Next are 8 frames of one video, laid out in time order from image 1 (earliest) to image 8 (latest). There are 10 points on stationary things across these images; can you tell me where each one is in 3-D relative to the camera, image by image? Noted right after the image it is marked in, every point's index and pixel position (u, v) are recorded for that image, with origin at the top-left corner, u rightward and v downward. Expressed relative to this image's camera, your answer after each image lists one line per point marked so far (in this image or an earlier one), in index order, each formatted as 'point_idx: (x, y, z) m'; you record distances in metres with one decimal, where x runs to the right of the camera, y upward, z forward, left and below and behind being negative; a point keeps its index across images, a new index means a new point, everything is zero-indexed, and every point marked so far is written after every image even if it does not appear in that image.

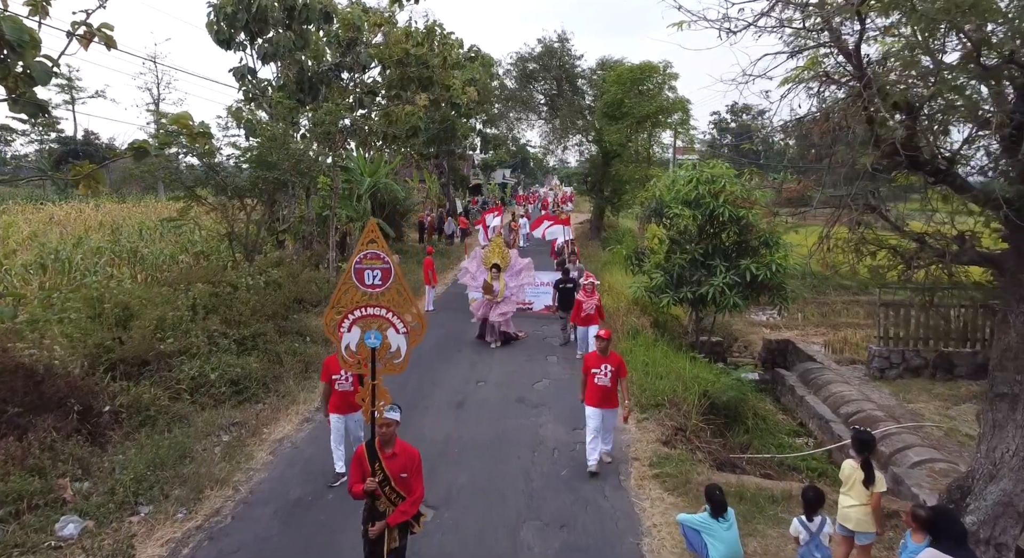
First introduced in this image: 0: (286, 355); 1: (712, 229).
0: (-3.2, -1.1, +8.7) m
1: (+3.4, +0.9, +10.6) m
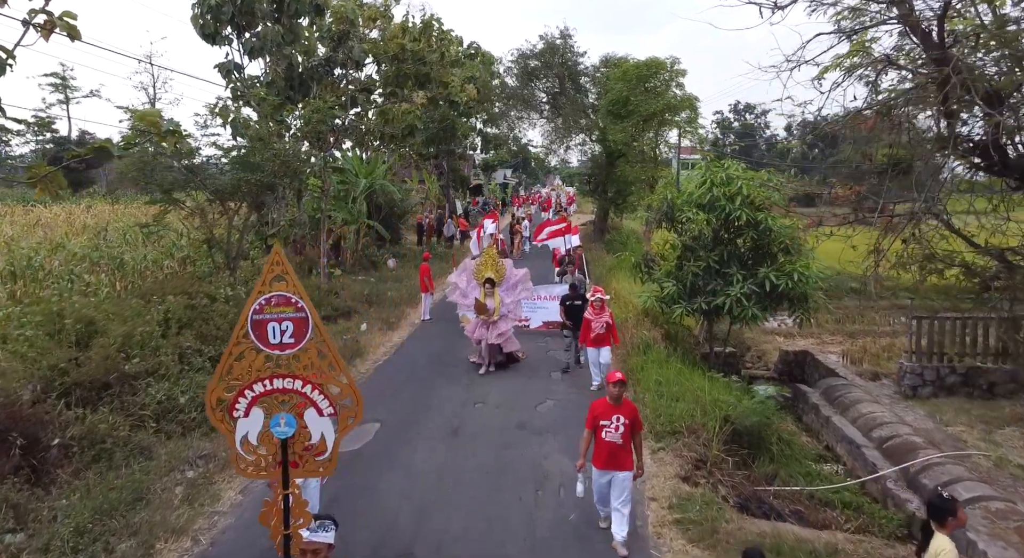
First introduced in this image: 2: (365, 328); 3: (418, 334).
0: (-3.2, -1.3, +8.0) m
1: (+3.4, +0.7, +9.9) m
2: (-2.7, -0.9, +11.3) m
3: (-1.7, -1.0, +11.4) m
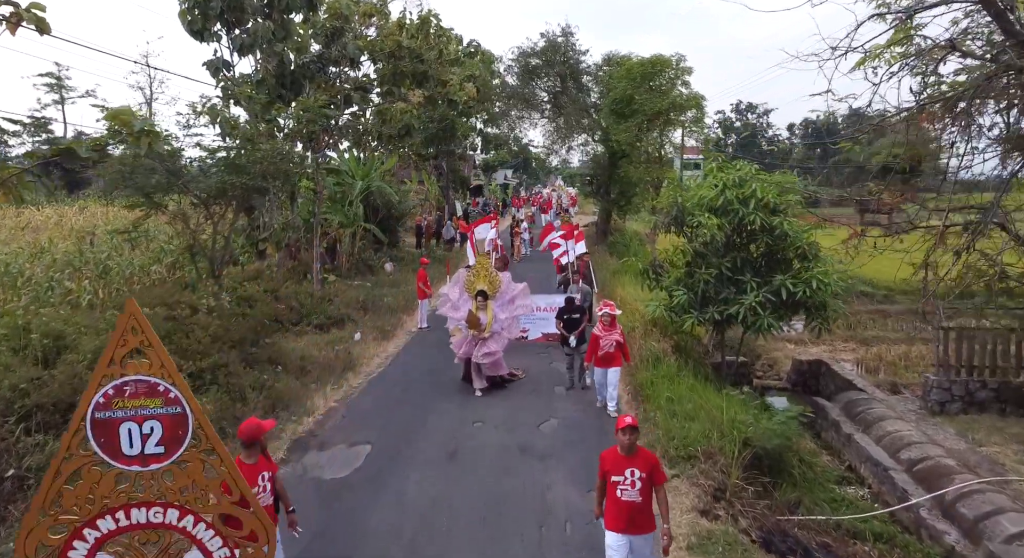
0: (-3.2, -1.4, +7.5) m
1: (+3.5, +0.6, +9.3) m
2: (-2.7, -1.1, +10.8) m
3: (-1.7, -1.2, +10.9) m
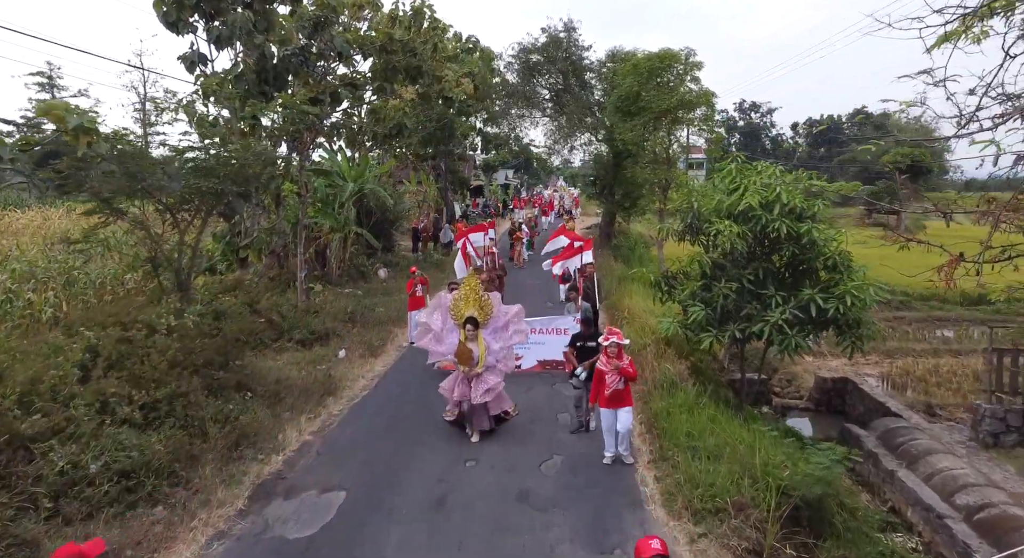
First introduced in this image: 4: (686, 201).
0: (-3.2, -1.6, +6.6) m
1: (+3.4, +0.4, +8.4) m
2: (-2.7, -1.2, +9.9) m
3: (-1.7, -1.4, +10.0) m
4: (+2.6, +1.1, +9.0) m
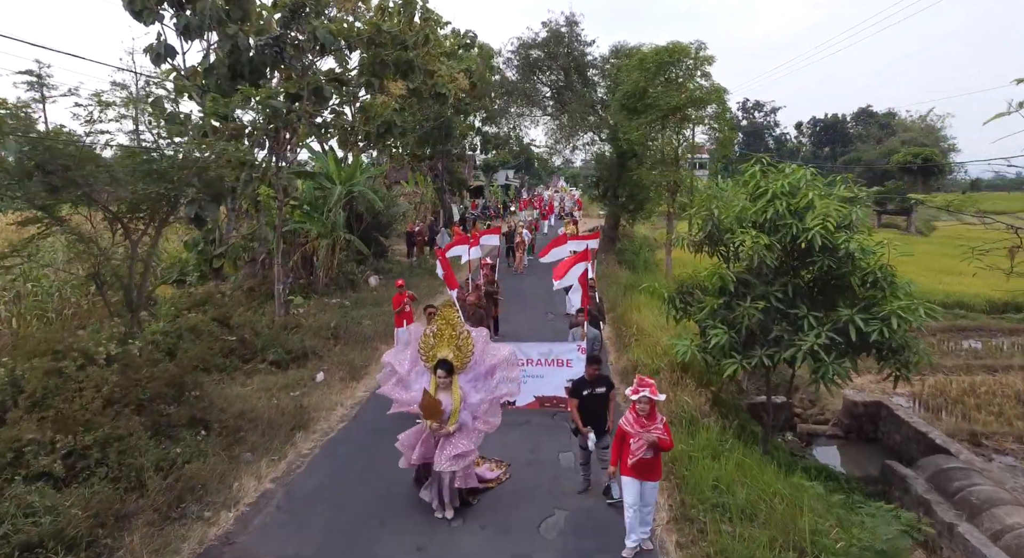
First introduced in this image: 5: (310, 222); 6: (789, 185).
0: (-3.2, -1.8, +5.6) m
1: (+3.4, +0.2, +7.4) m
2: (-2.7, -1.5, +8.9) m
3: (-1.8, -1.6, +9.0) m
4: (+2.5, +0.9, +8.0) m
5: (-4.7, +1.3, +14.3) m
6: (+3.3, +1.1, +7.4) m
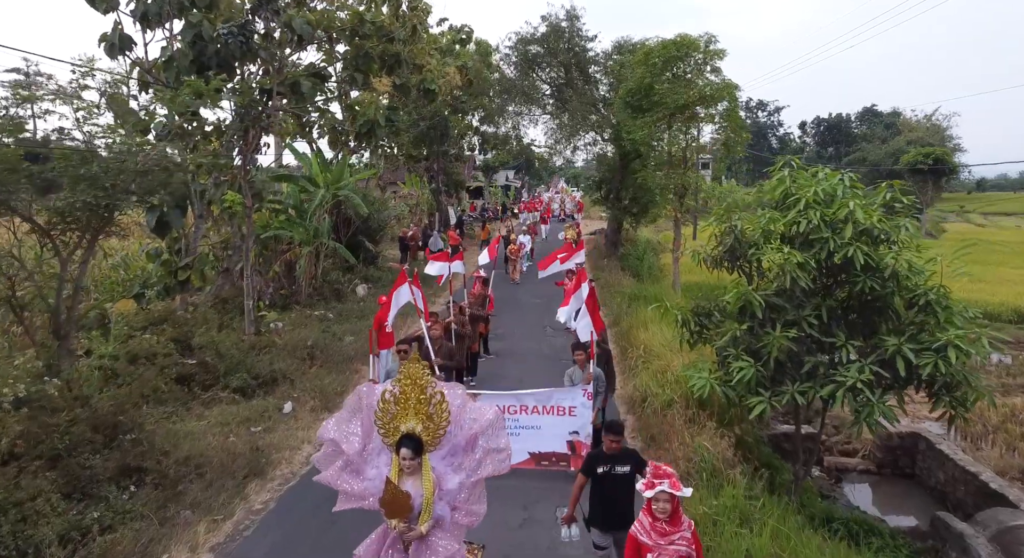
0: (-3.3, -2.0, +4.6) m
1: (+3.3, 0.0, +6.4) m
2: (-2.8, -1.7, +7.9) m
3: (-1.9, -1.8, +8.0) m
4: (+2.4, +0.7, +7.0) m
5: (-4.8, +1.1, +13.3) m
6: (+3.2, +0.9, +6.4) m
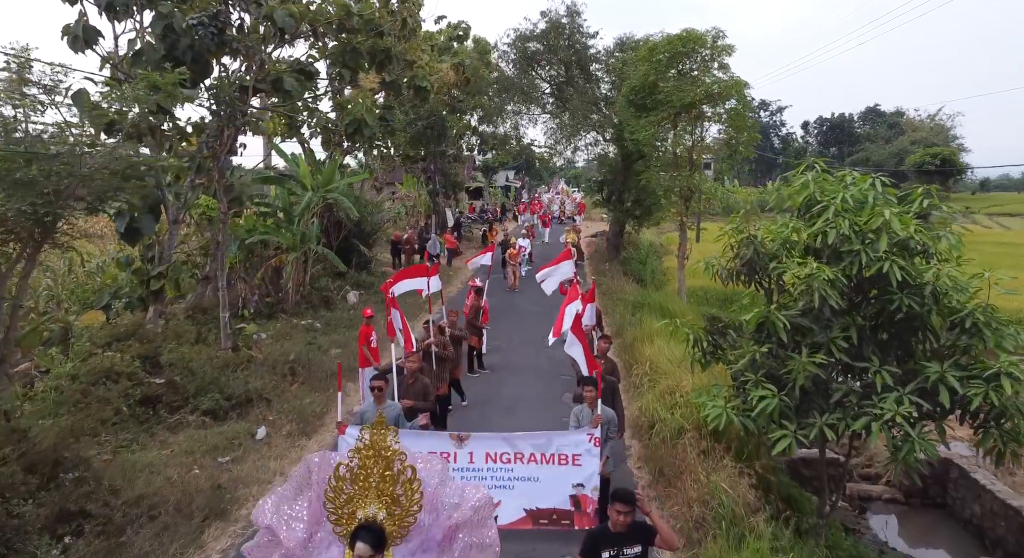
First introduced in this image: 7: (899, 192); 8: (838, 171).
0: (-3.4, -2.2, +3.9) m
1: (+3.2, -0.2, +5.7) m
2: (-2.9, -1.8, +7.2) m
3: (-2.0, -1.9, +7.3) m
4: (+2.3, +0.6, +6.3) m
5: (-4.9, +0.9, +12.6) m
6: (+3.2, +0.7, +5.7) m
7: (+3.7, +0.9, +6.0) m
8: (+3.3, +1.1, +6.2) m
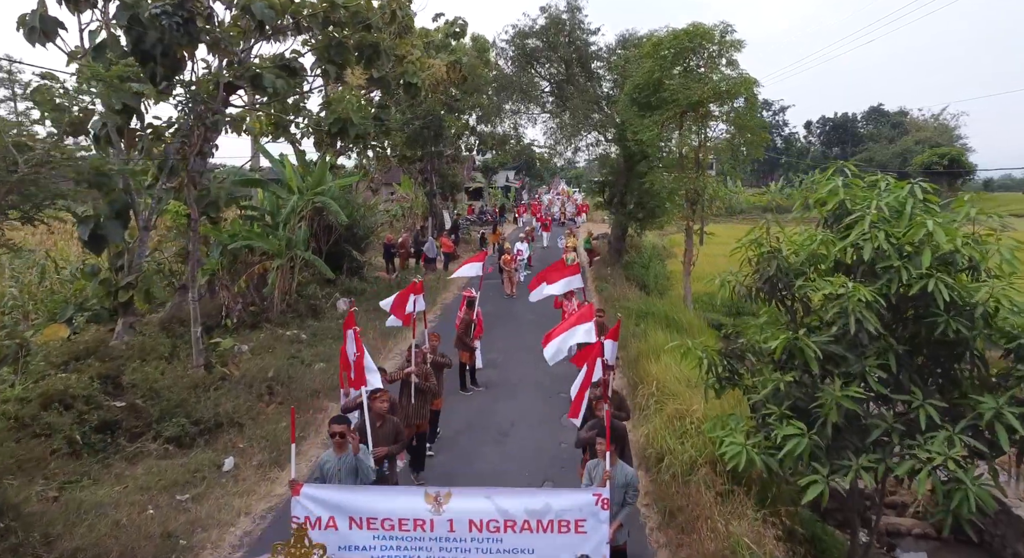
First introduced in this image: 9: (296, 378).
0: (-3.5, -2.3, +3.2) m
1: (+3.1, -0.3, +5.0) m
2: (-3.0, -2.0, +6.5) m
3: (-2.0, -2.1, +6.6) m
4: (+2.3, +0.4, +5.6) m
5: (-4.9, +0.8, +12.0) m
6: (+3.1, +0.6, +5.0) m
7: (+3.7, +0.7, +5.3) m
8: (+3.2, +0.9, +5.5) m
9: (-3.2, -1.5, +9.1) m
